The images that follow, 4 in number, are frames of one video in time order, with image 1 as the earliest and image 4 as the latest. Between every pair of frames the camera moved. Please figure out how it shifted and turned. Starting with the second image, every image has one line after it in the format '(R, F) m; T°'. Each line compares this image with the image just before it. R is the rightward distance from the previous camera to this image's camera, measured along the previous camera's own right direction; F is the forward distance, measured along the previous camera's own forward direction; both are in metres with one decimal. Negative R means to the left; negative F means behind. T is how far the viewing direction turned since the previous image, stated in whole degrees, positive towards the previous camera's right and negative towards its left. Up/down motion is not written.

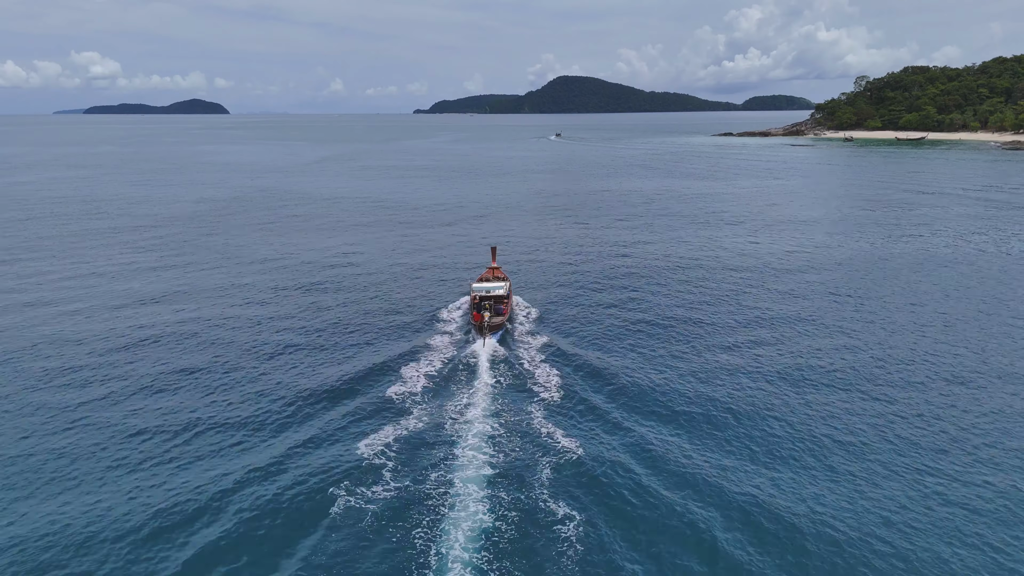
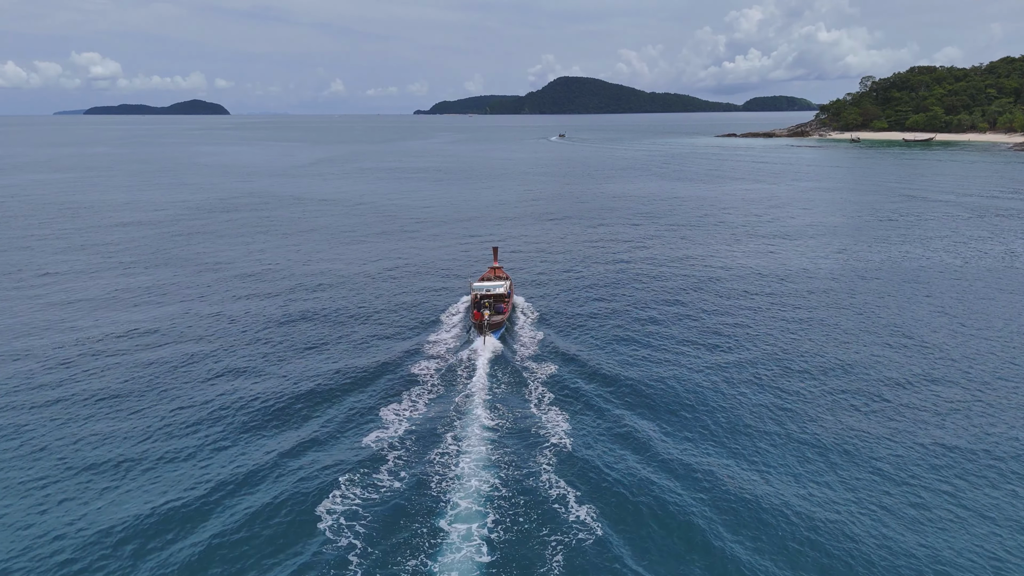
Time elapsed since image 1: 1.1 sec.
(0.0, +4.5) m; 0°
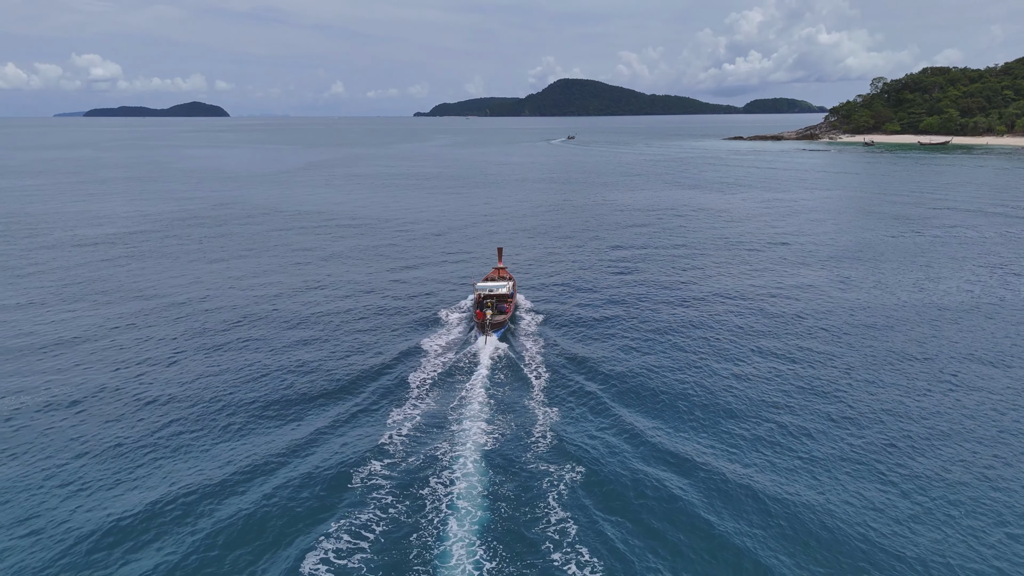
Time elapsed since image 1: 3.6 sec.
(+0.1, +10.1) m; 0°
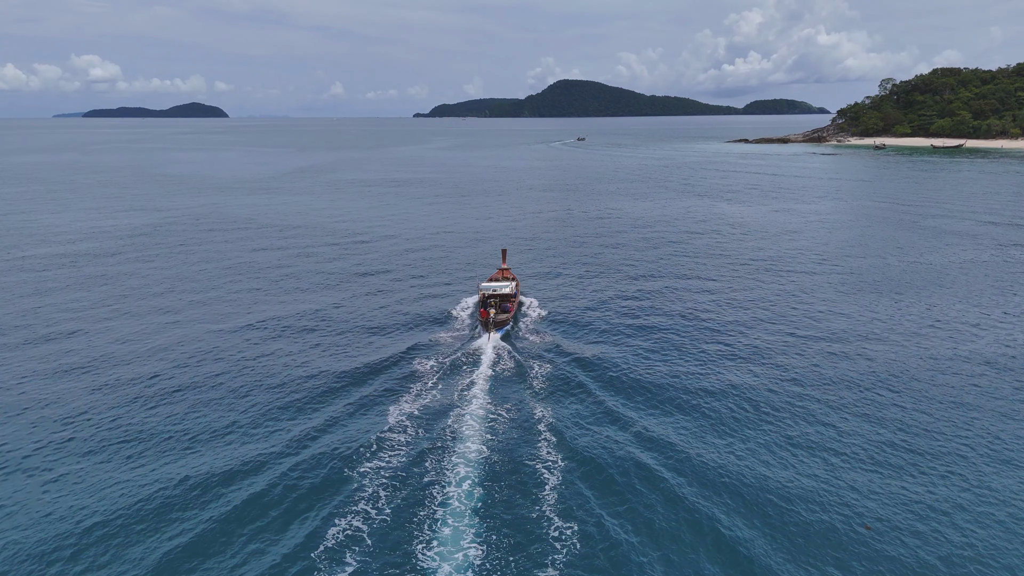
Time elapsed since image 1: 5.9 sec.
(0.0, +8.1) m; 0°
